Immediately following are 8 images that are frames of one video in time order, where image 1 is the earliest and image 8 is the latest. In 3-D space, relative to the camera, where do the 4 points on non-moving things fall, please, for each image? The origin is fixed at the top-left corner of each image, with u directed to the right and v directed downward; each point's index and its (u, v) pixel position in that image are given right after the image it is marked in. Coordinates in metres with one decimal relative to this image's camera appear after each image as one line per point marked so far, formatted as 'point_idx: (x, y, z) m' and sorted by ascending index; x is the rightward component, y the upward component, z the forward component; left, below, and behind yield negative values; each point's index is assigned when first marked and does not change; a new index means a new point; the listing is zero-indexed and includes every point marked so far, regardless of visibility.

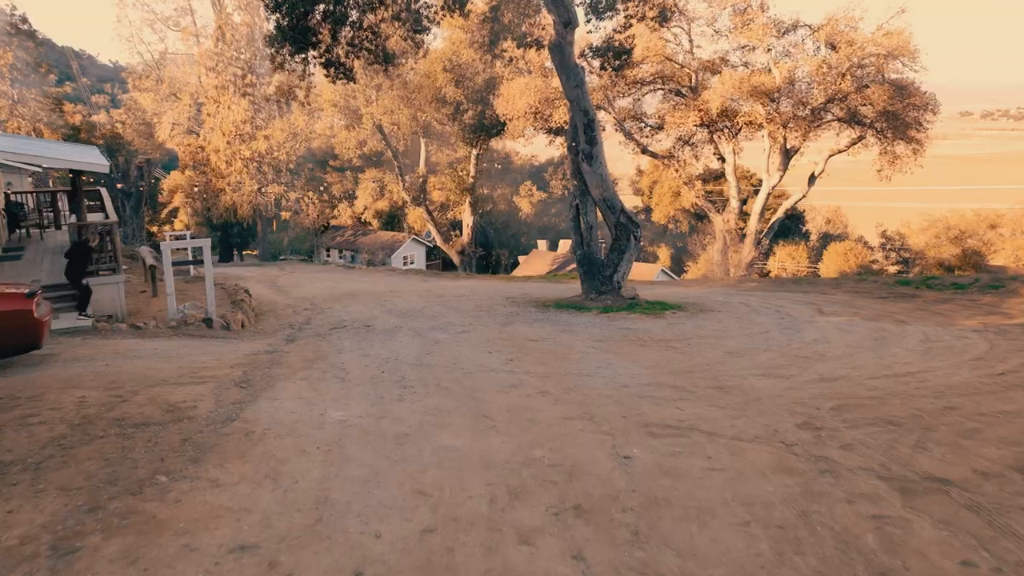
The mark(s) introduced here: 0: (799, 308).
0: (+4.9, -0.4, +13.2) m
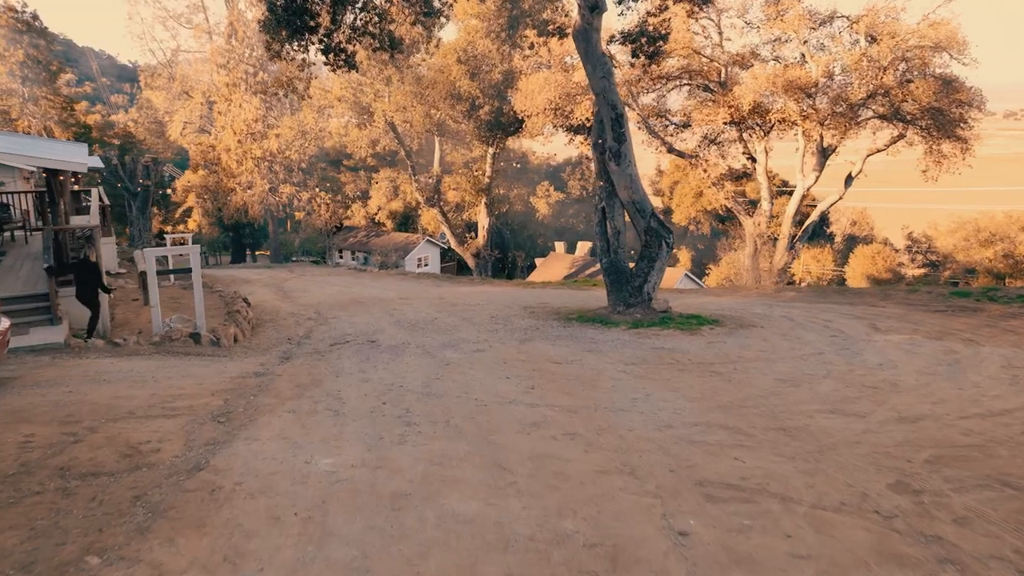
0: (+5.3, -0.6, +11.9) m
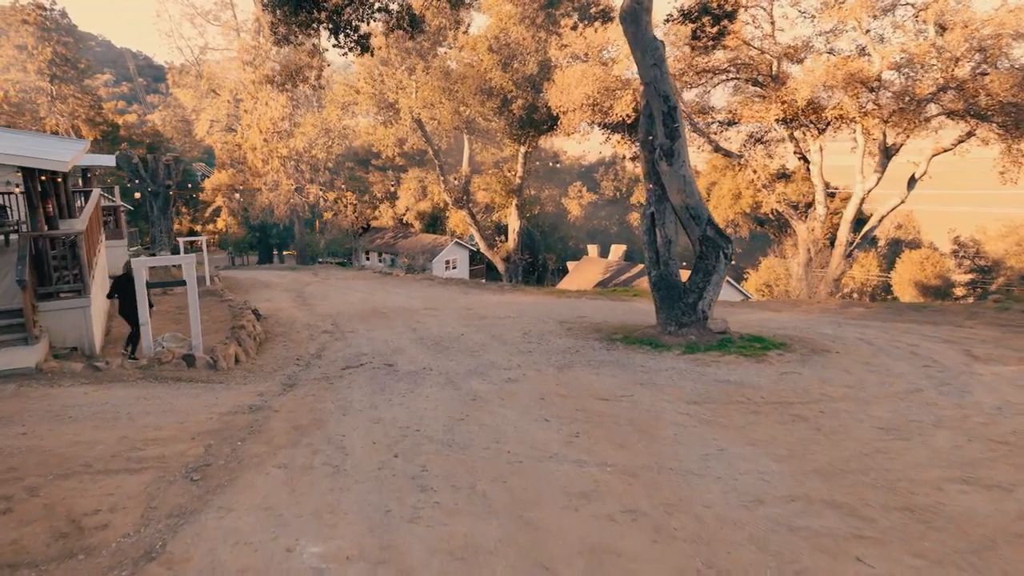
0: (+5.7, -0.8, +10.3) m
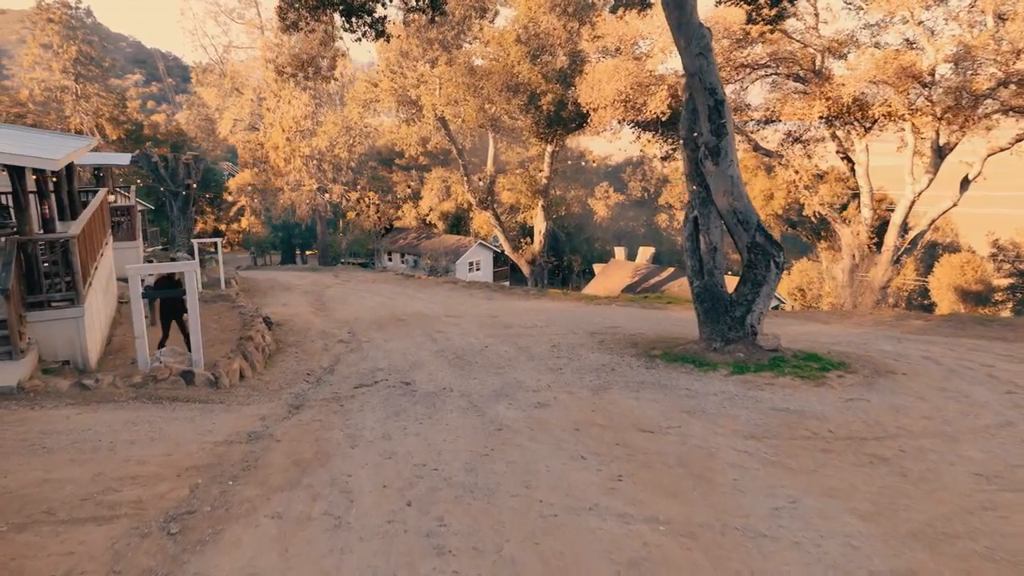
0: (+6.1, -1.0, +9.2) m
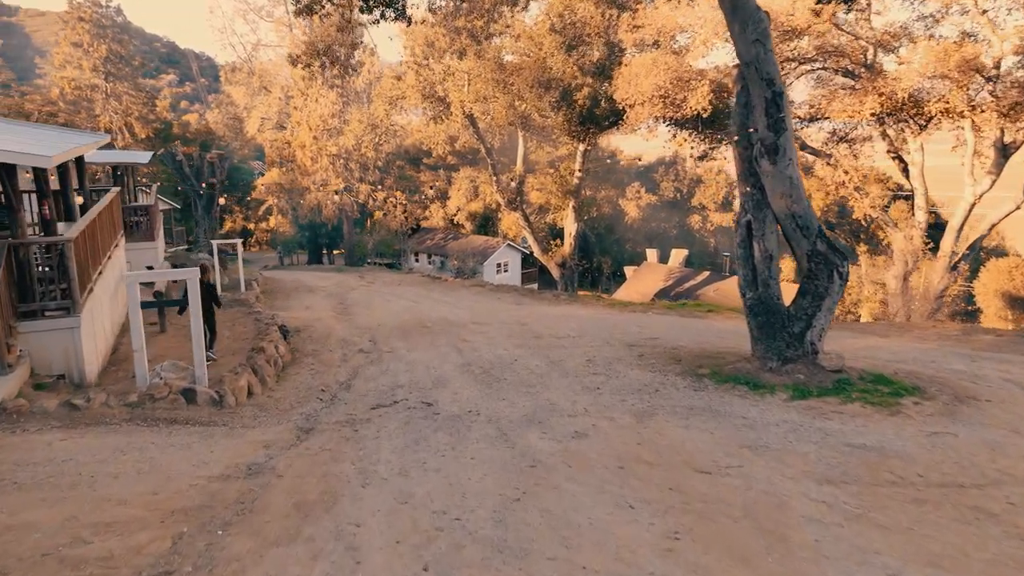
0: (+6.4, -1.2, +8.1) m
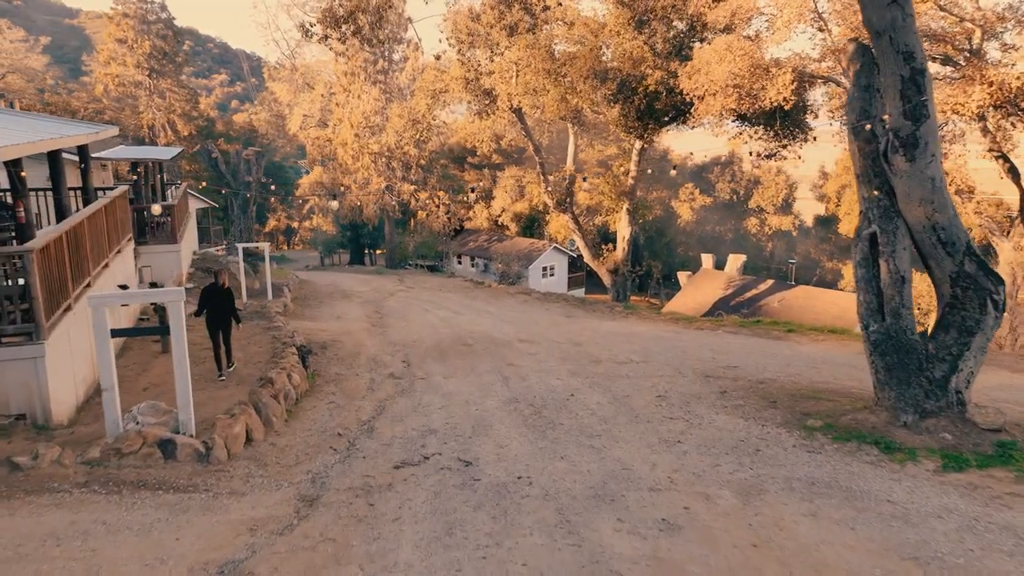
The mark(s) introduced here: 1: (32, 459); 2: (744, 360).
0: (+6.9, -1.5, +6.0) m
1: (-3.5, -1.3, +5.6) m
2: (+3.4, -1.1, +11.3) m
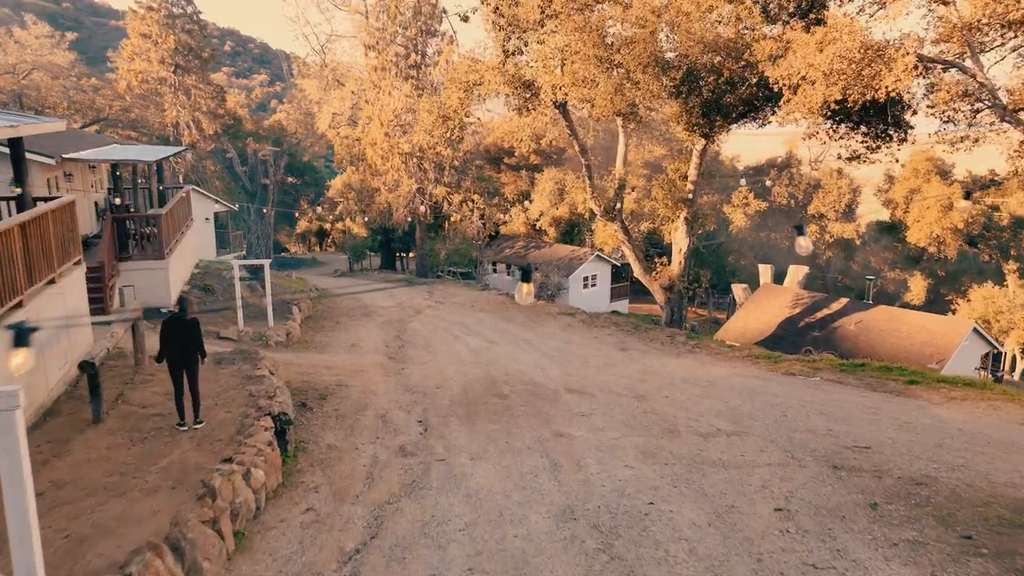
0: (+7.2, -2.1, +2.9) m
1: (-3.2, -1.7, +3.0) m
2: (+4.0, -1.6, +8.4) m
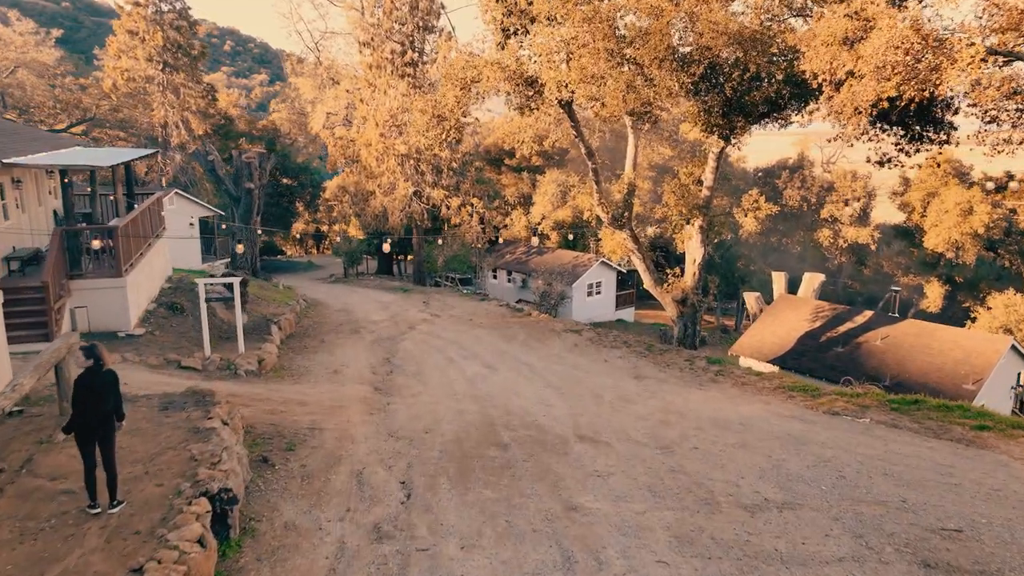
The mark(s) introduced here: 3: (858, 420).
0: (+7.2, -2.5, +1.3) m
1: (-3.2, -2.1, +1.4) m
2: (+4.0, -2.0, +6.8) m
3: (+4.6, -1.7, +10.0) m
